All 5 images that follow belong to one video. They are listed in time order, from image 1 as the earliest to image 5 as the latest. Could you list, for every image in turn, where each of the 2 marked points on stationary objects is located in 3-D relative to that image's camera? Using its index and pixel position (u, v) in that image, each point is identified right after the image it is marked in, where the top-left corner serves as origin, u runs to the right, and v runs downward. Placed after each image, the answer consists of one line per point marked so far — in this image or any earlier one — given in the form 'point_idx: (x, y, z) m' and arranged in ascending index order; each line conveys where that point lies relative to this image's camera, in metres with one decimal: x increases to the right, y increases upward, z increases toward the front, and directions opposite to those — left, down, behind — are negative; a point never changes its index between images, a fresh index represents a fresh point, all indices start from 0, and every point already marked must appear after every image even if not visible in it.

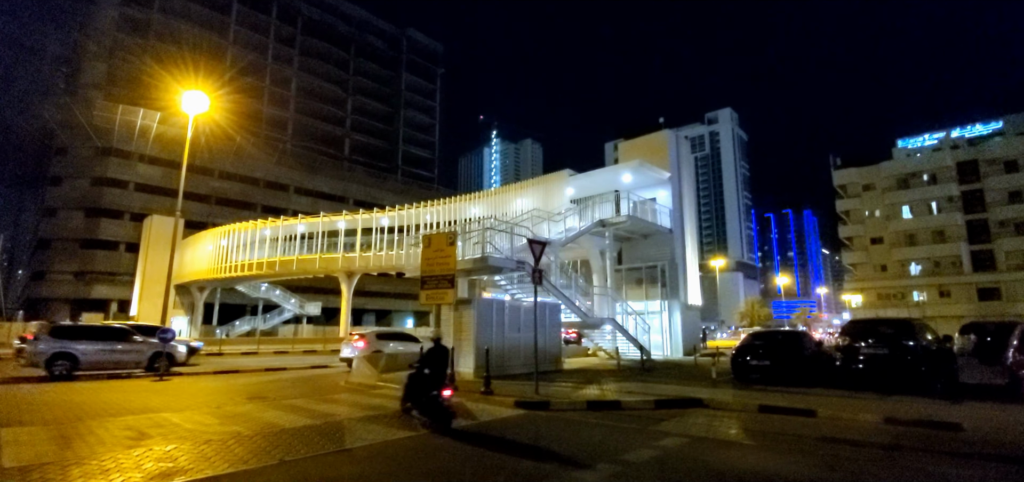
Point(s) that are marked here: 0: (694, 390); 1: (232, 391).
0: (+3.4, -2.9, +10.8) m
1: (-6.2, -3.4, +12.1) m
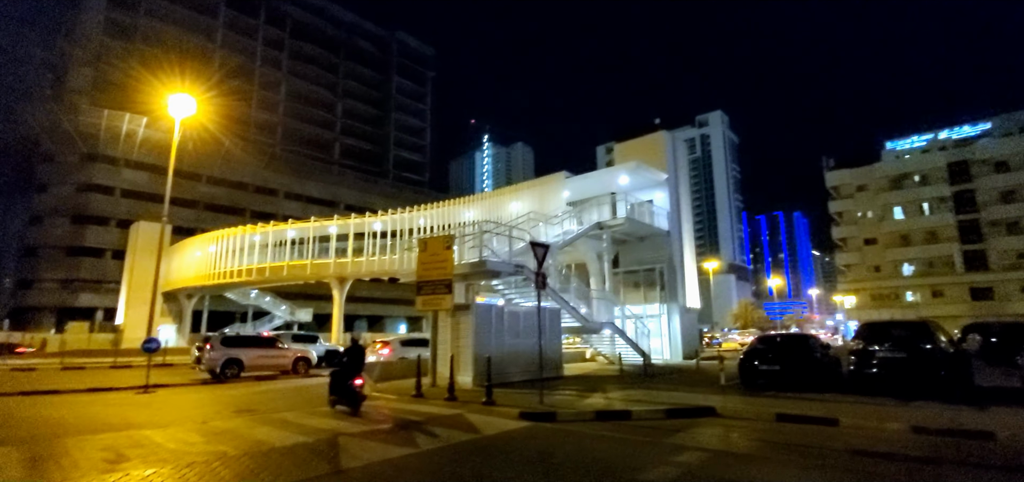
0: (+3.5, -3.0, +10.4) m
1: (-6.2, -3.5, +11.6) m
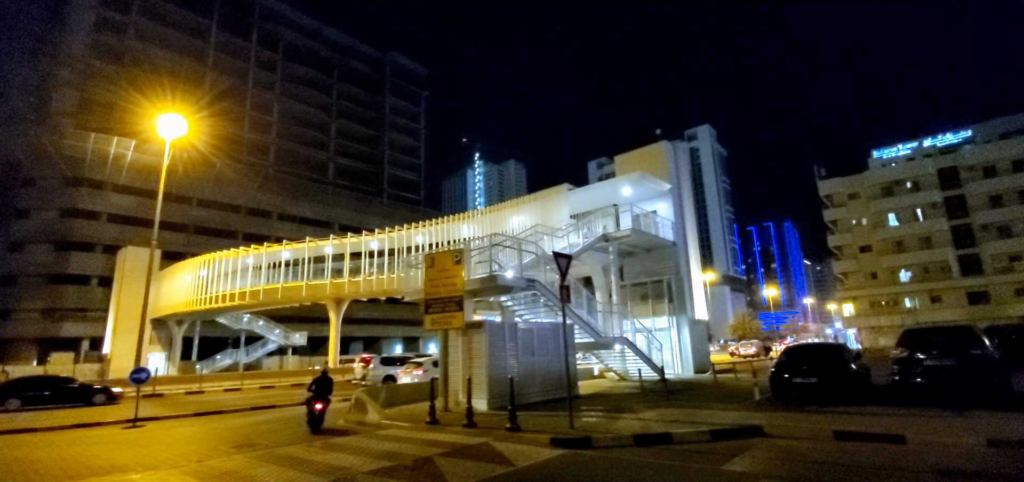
0: (+3.9, -3.1, +9.6) m
1: (-5.7, -3.9, +10.6) m
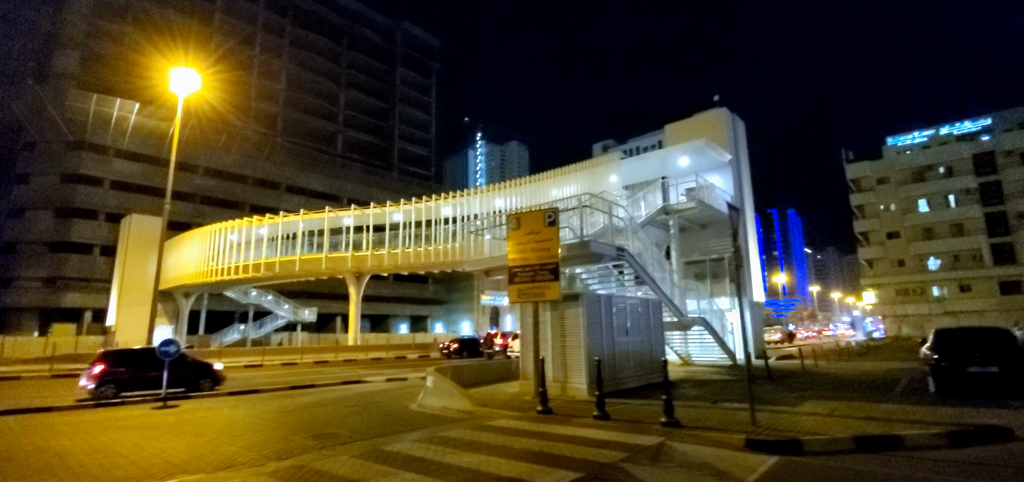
0: (+6.0, -2.4, +7.8) m
1: (-3.7, -3.0, +8.7) m
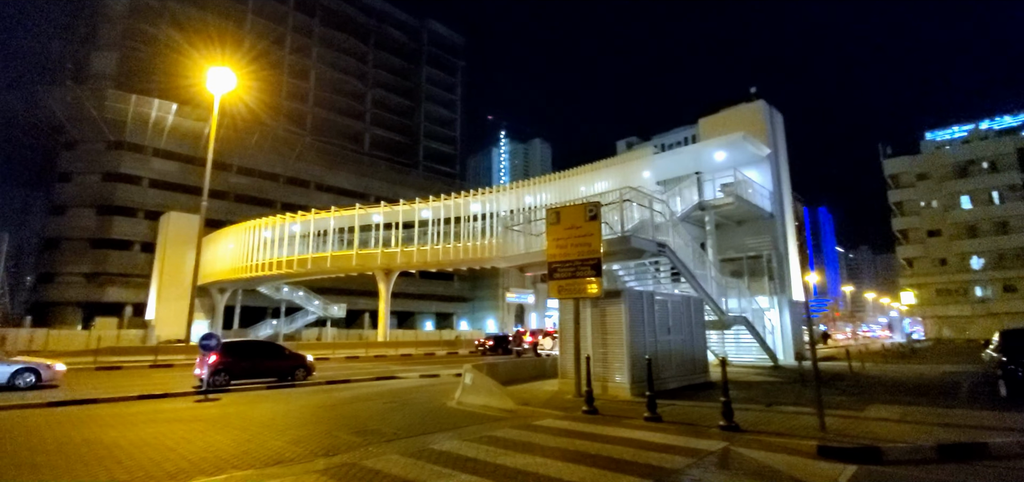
0: (+6.6, -2.3, +7.2) m
1: (-3.0, -2.9, +8.6) m
